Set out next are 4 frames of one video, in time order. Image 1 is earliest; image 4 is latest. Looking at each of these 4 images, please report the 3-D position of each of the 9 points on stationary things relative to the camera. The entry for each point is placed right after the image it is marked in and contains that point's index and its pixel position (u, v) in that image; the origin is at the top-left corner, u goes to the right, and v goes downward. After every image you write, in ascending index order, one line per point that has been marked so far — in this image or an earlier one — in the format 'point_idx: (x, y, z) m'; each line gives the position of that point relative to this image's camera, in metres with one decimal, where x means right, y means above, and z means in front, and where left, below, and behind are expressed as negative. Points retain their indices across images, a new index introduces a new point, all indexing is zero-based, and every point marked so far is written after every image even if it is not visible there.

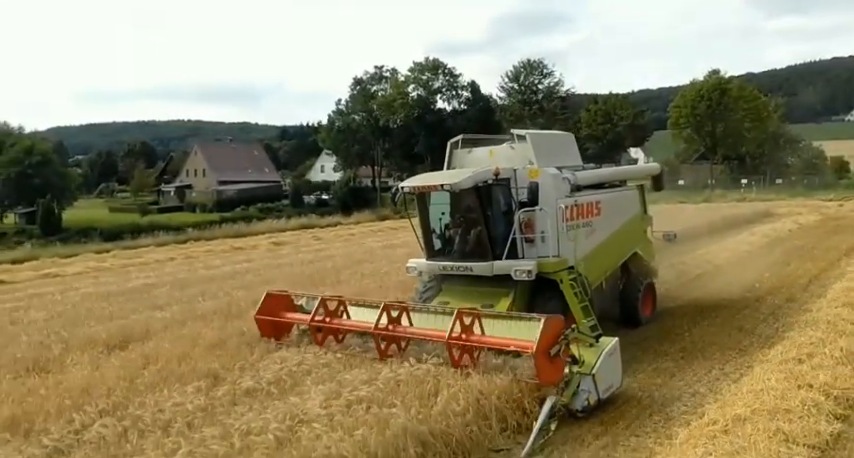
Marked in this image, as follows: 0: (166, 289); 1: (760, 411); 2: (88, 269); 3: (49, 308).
0: (-4.5, -1.0, +11.3) m
1: (+2.6, -1.4, +5.1) m
2: (-9.2, -1.1, +17.8) m
3: (-5.7, -1.2, +10.0) m
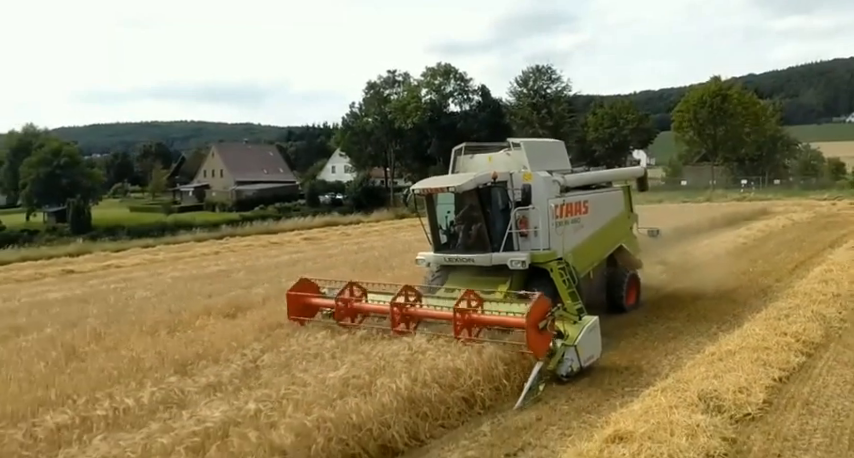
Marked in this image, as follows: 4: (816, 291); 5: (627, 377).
0: (-3.7, -0.9, +13.1) m
1: (+3.4, -1.2, +6.9) m
2: (-8.4, -0.9, +19.6) m
3: (-5.0, -1.1, +11.8) m
4: (+5.7, -0.9, +9.5) m
5: (+2.1, -1.5, +6.7) m
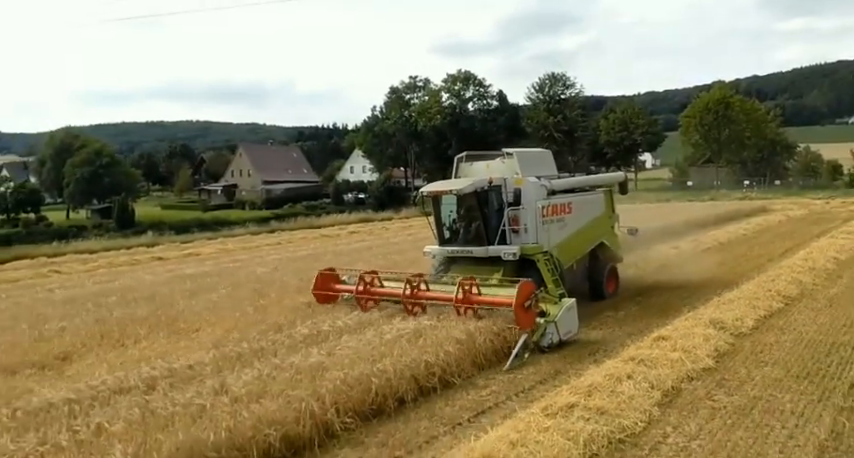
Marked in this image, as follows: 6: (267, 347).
0: (-2.3, -0.7, +16.0) m
1: (+4.7, -1.0, +9.7) m
2: (-7.0, -0.7, +22.5) m
3: (-3.6, -0.8, +14.7) m
4: (+7.0, -0.7, +12.3) m
5: (+3.4, -1.3, +9.5) m
6: (-1.8, -1.3, +7.3) m
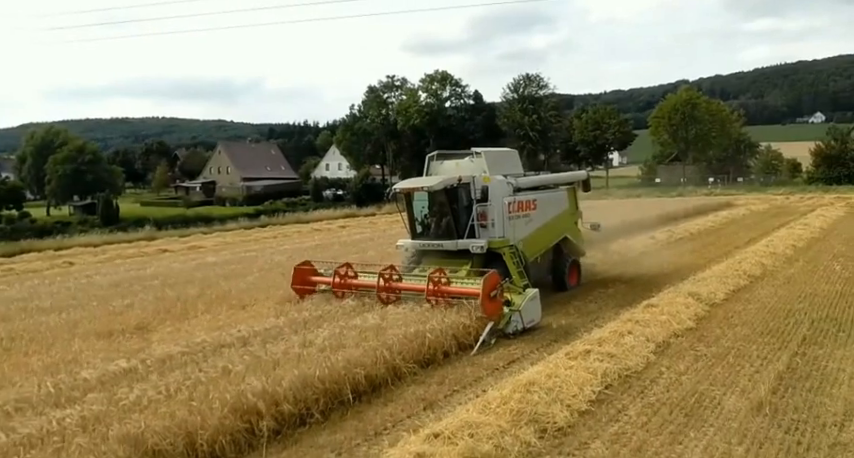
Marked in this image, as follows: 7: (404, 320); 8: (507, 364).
0: (-2.3, -0.5, +17.3) m
1: (+5.0, -0.8, +11.3) m
2: (-7.3, -0.5, +23.6) m
3: (-3.5, -0.6, +15.9) m
4: (+7.2, -0.5, +14.1) m
5: (+3.7, -1.1, +11.1) m
6: (-1.4, -1.1, +8.6) m
7: (-0.3, -1.1, +8.0) m
8: (+0.9, -1.5, +7.4) m
